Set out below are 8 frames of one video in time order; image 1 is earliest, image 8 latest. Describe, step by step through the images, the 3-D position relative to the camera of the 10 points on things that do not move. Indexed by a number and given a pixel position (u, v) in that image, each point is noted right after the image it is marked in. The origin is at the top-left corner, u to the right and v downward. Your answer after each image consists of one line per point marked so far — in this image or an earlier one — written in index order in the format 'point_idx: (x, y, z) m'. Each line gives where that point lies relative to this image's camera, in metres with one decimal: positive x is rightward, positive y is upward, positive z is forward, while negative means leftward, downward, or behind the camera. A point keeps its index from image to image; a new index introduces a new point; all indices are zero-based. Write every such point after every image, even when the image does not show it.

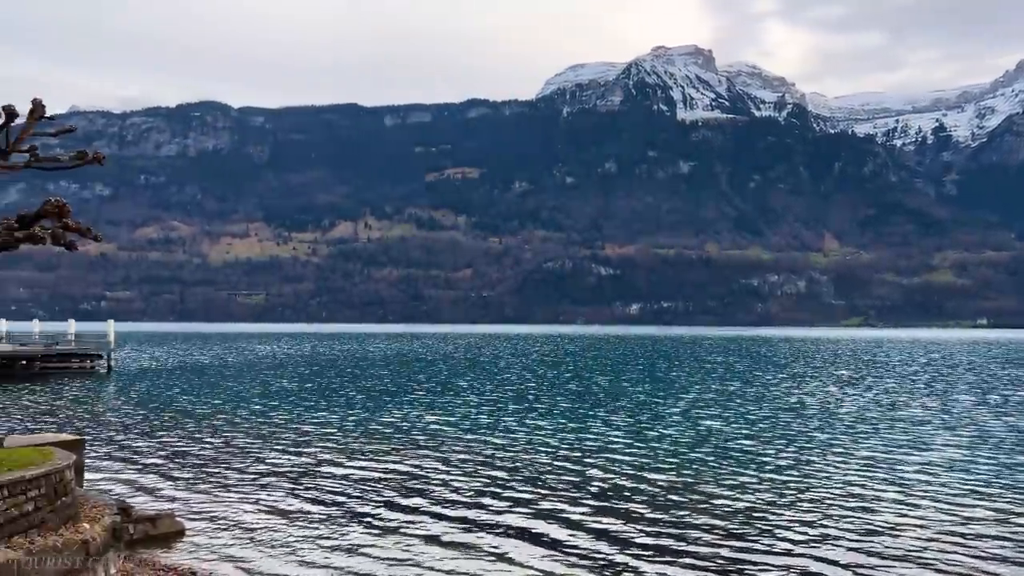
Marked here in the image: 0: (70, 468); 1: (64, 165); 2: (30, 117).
0: (-8.2, -3.3, +14.9) m
1: (-10.5, +2.9, +18.9) m
2: (-10.4, +3.6, +17.1) m
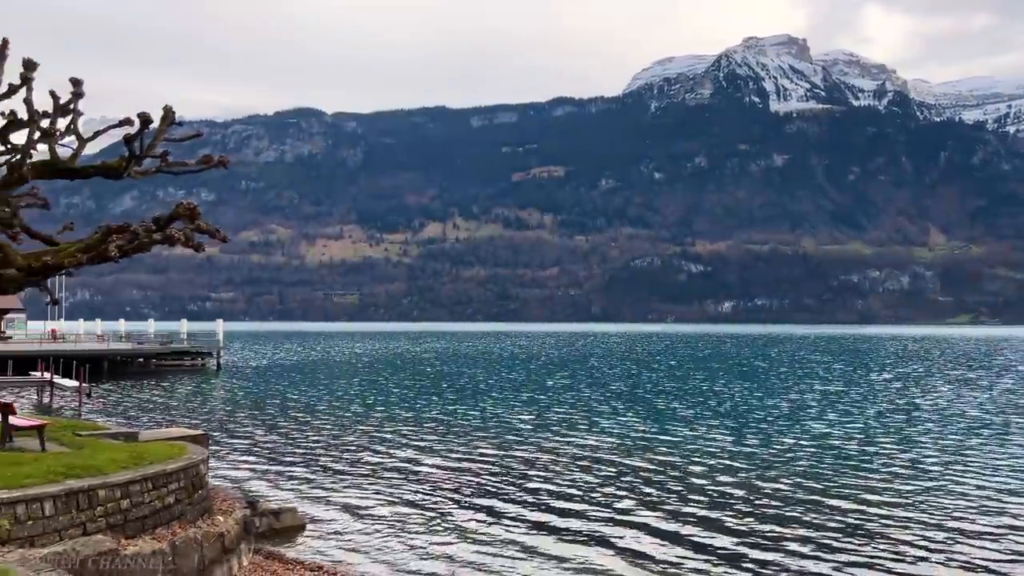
0: (-5.9, -3.3, +15.3) m
1: (-7.7, +2.9, +19.6) m
2: (-7.8, +3.6, +17.8) m
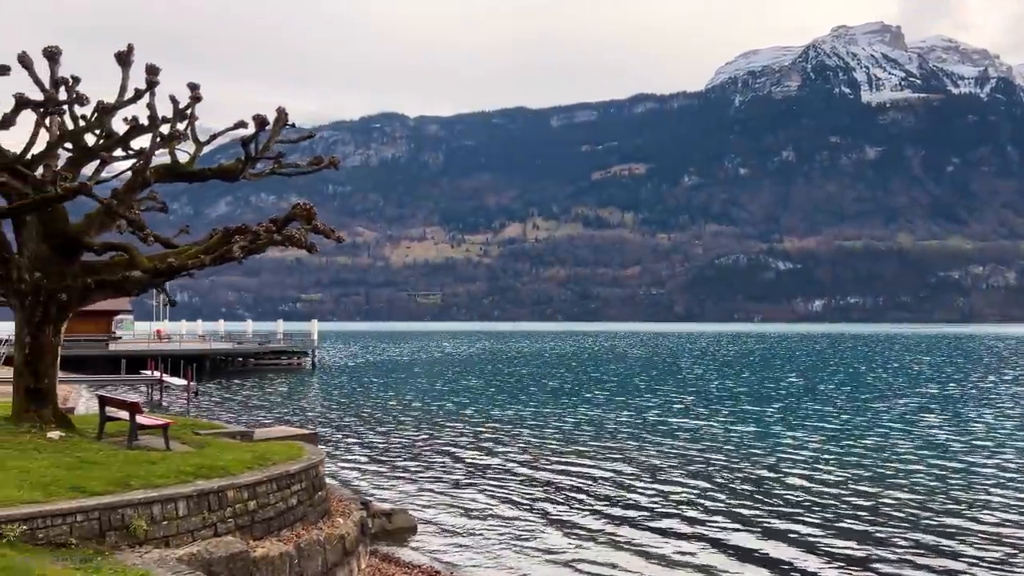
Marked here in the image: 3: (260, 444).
0: (-3.6, -3.3, +15.2) m
1: (-5.1, +2.9, +19.7) m
2: (-5.3, +3.6, +17.9) m
3: (-5.1, -3.2, +16.8) m
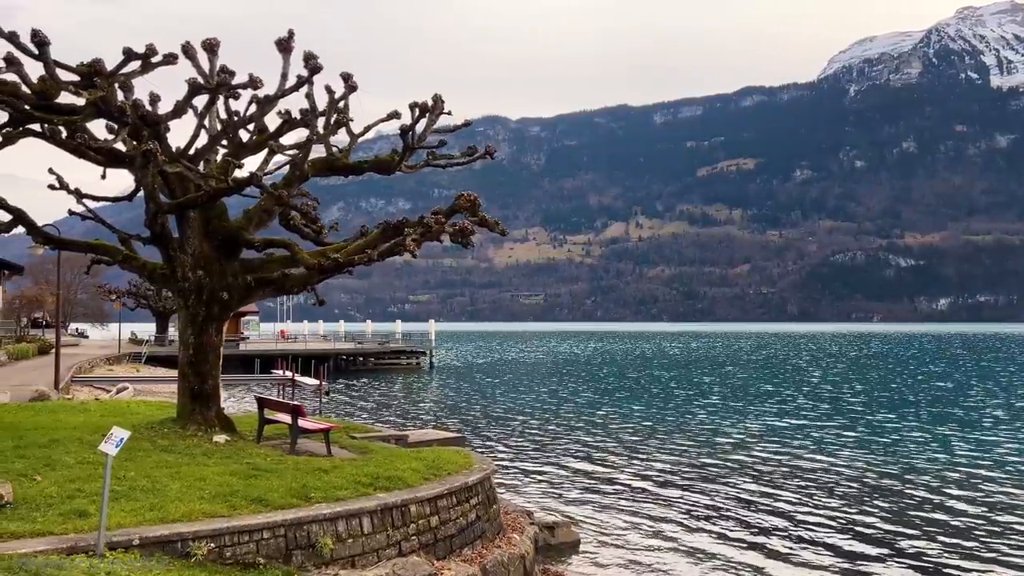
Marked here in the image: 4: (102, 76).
0: (-0.3, -3.2, +14.0) m
1: (-1.2, +2.9, +18.7) m
2: (-1.7, +3.7, +16.9) m
3: (-1.5, -3.2, +15.7) m
4: (-6.5, +3.4, +12.7) m
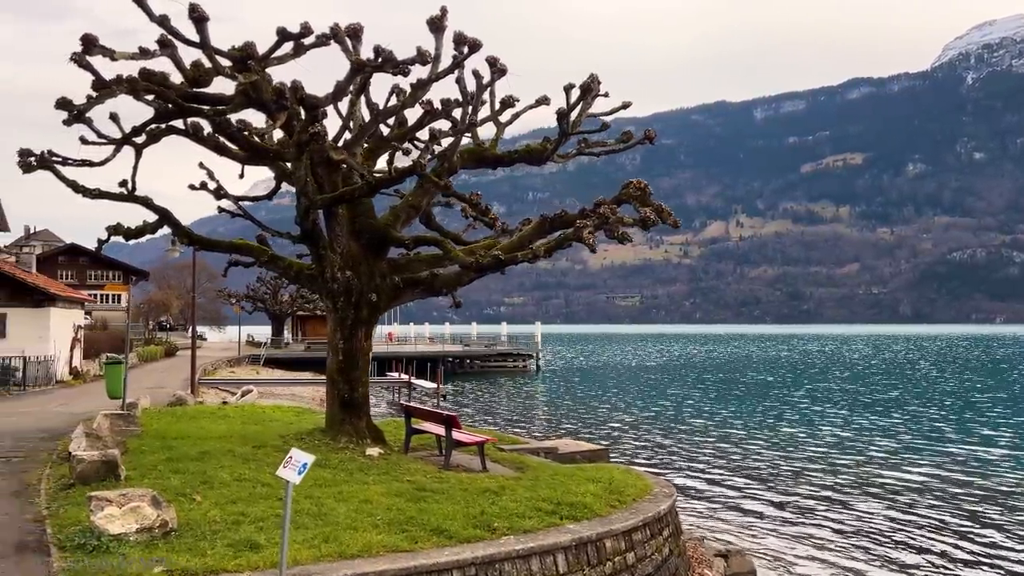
0: (+2.5, -3.2, +12.3) m
1: (+2.2, +3.0, +17.0) m
2: (+1.4, +3.7, +15.4) m
3: (+1.5, -3.2, +14.2) m
4: (-3.8, +3.4, +11.8) m
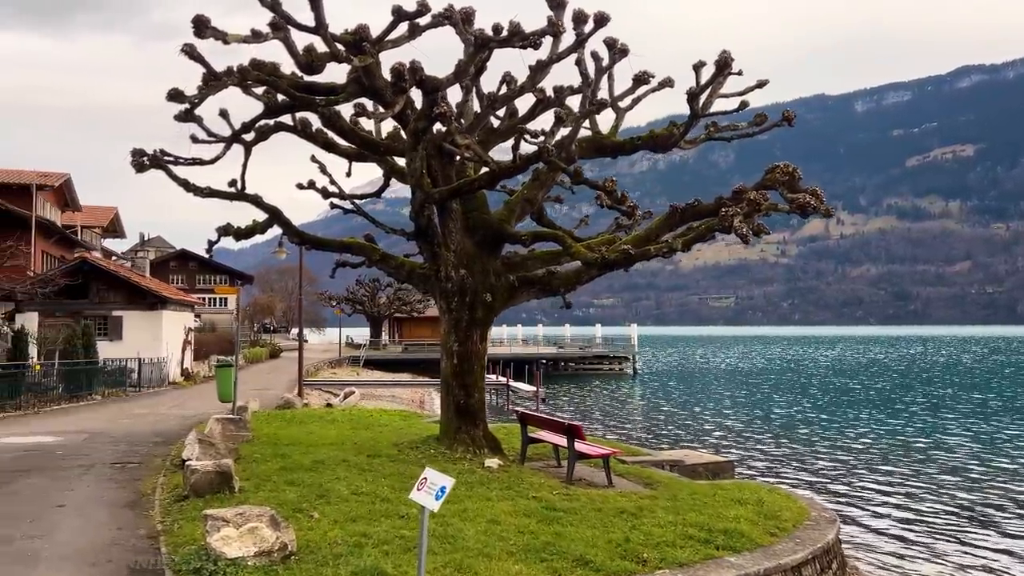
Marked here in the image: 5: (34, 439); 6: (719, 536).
0: (+4.4, -3.2, +10.8) m
1: (+4.5, +3.0, +15.6) m
2: (+3.6, +3.7, +14.0) m
3: (+3.6, -3.1, +12.8) m
4: (-2.0, +3.4, +11.0) m
5: (-9.2, -2.9, +15.7) m
6: (+2.3, -2.8, +9.1) m
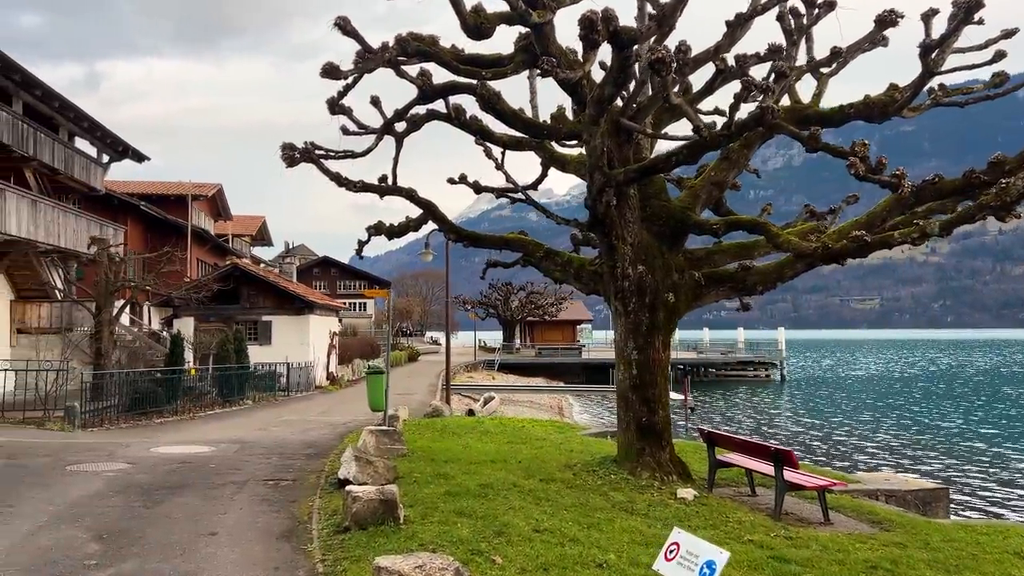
0: (+6.7, -3.1, +8.2) m
1: (+7.5, +3.1, +12.9) m
2: (+6.3, +3.8, +11.5) m
3: (+6.2, -3.1, +10.3) m
4: (+0.4, +3.4, +9.4) m
5: (-6.0, -3.0, +15.1) m
6: (+4.4, -2.8, +6.9) m
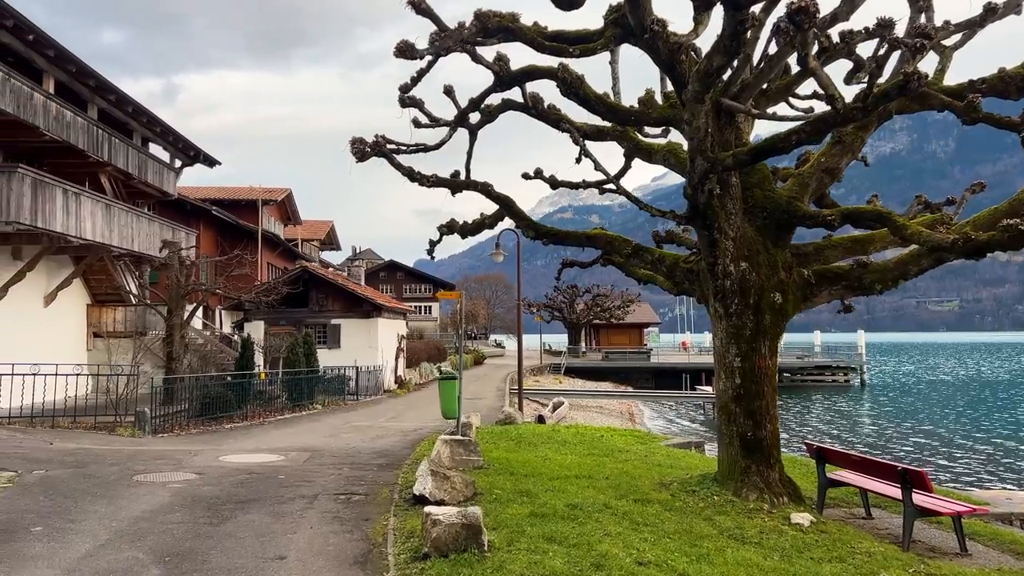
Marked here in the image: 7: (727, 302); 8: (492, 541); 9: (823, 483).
0: (+7.6, -3.1, +6.7) m
1: (+8.7, +3.1, +11.3) m
2: (+7.4, +3.8, +10.0) m
3: (+7.2, -3.0, +8.7) m
4: (+1.4, +3.4, +8.4) m
5: (-4.5, -3.0, +14.5) m
6: (+5.2, -2.7, +5.5) m
7: (+2.9, -0.2, +10.7) m
8: (-0.2, -2.5, +8.0) m
9: (+4.4, -2.7, +11.3) m
